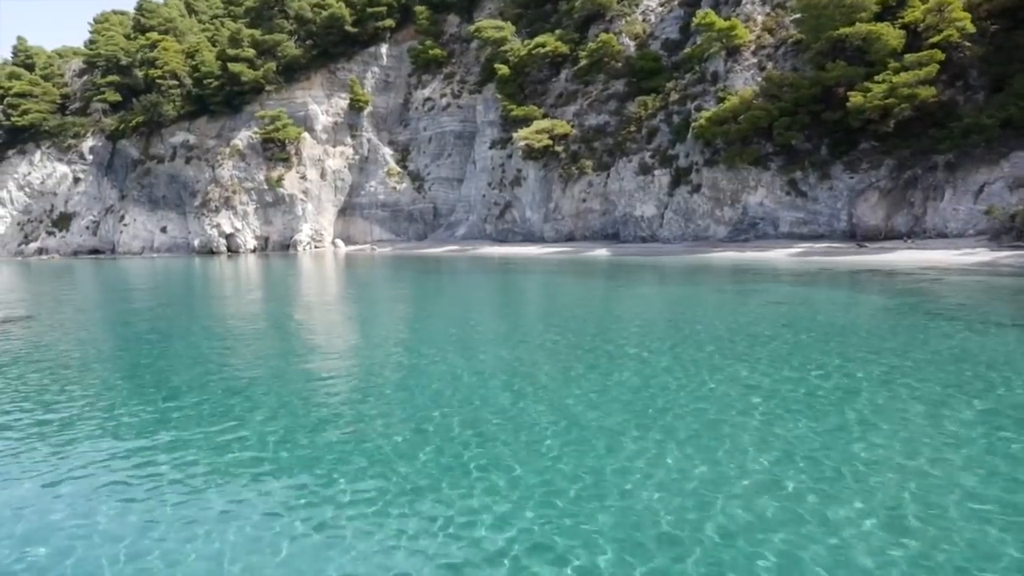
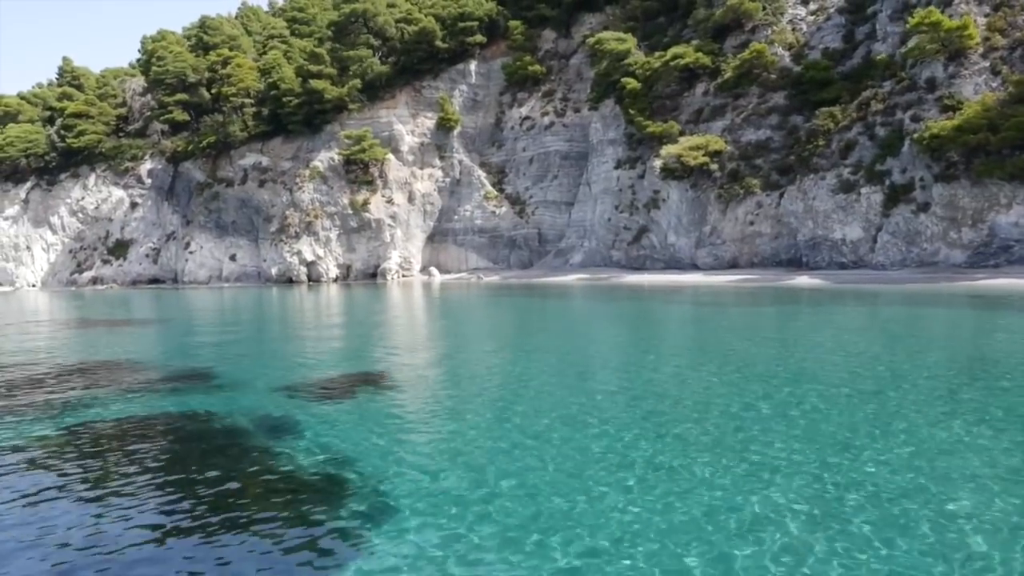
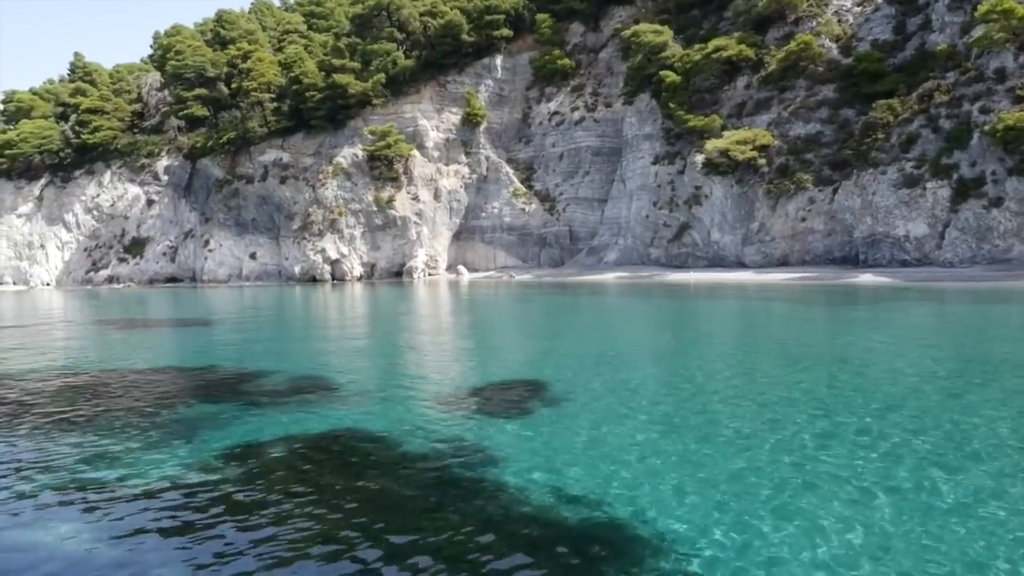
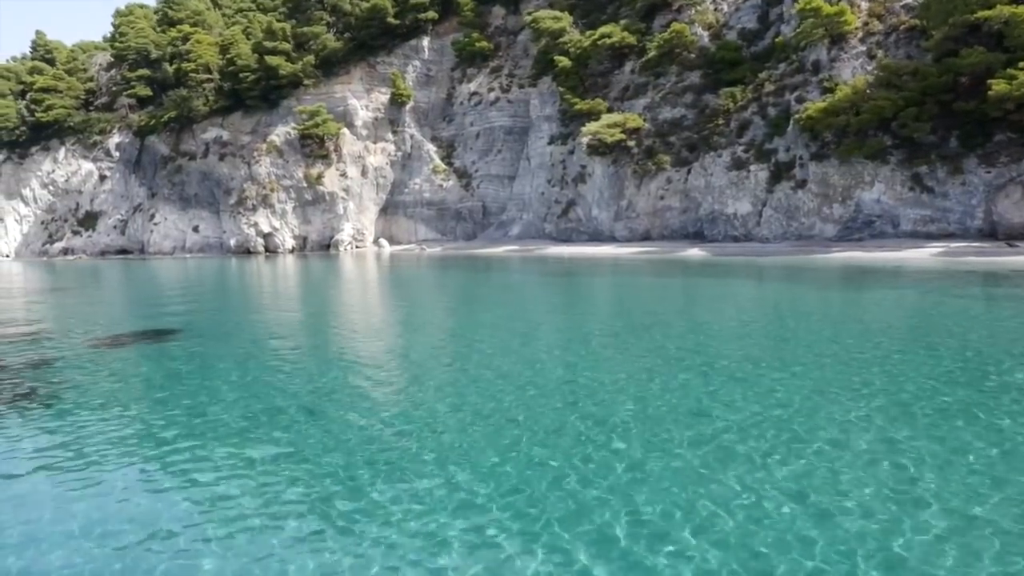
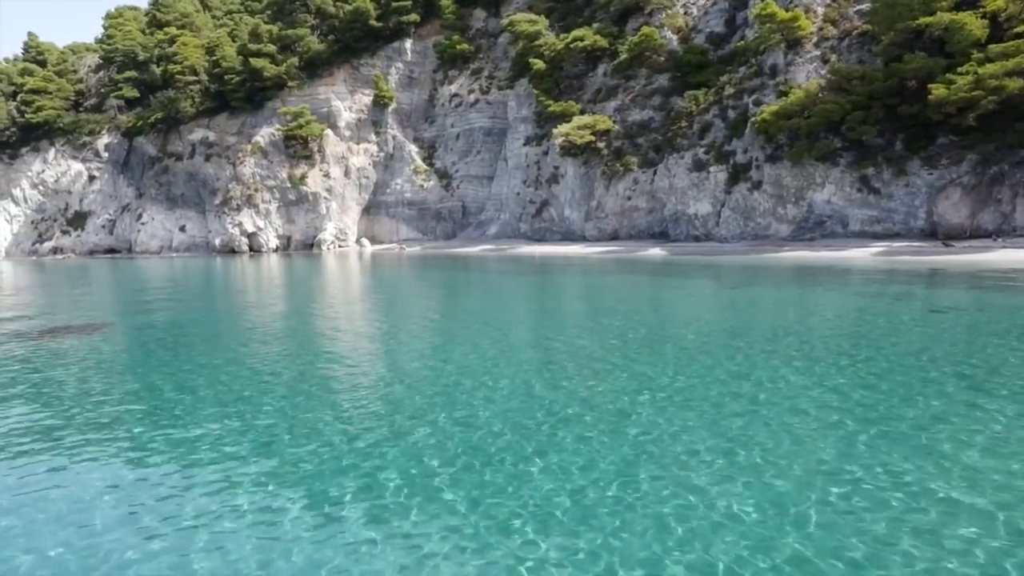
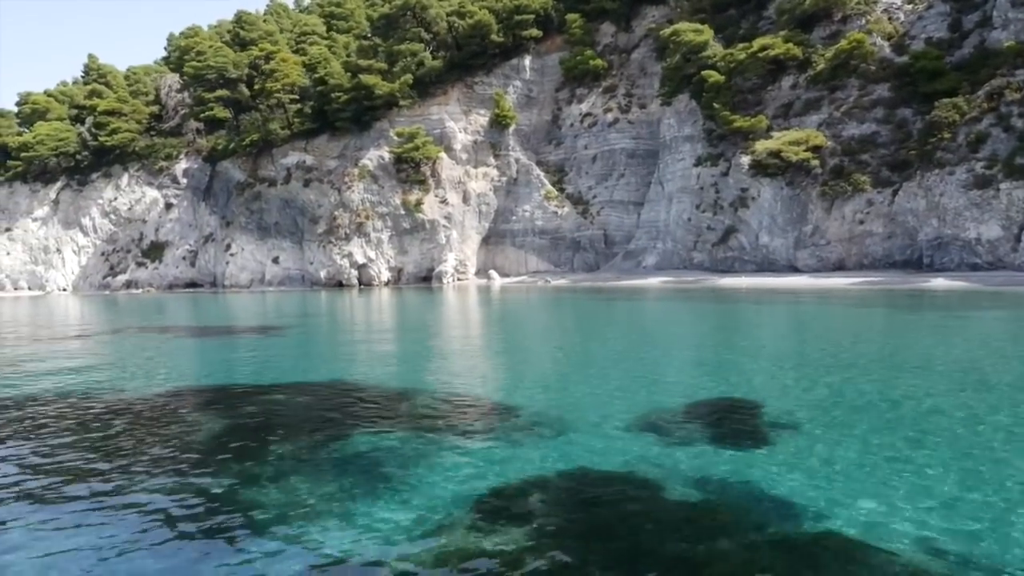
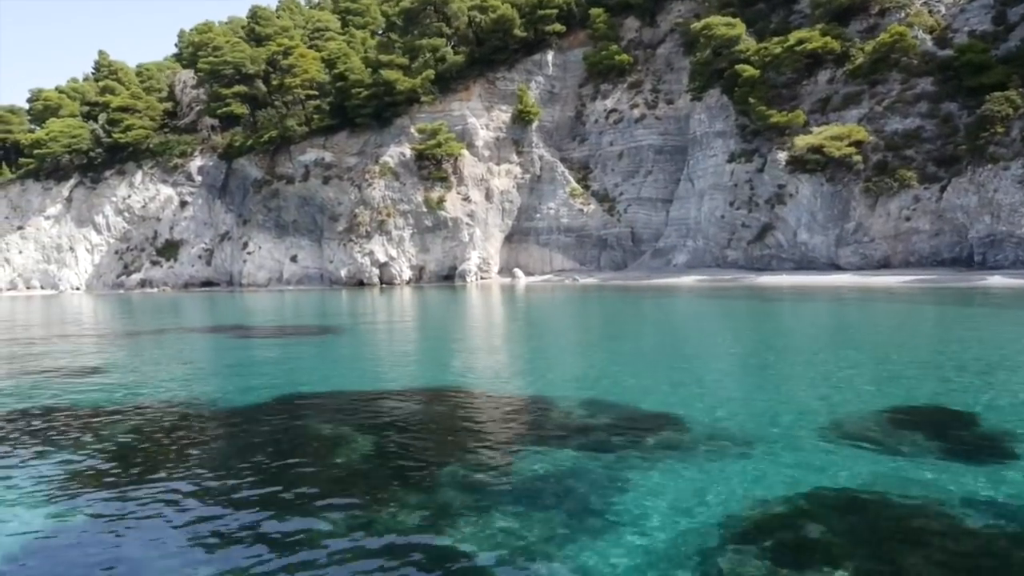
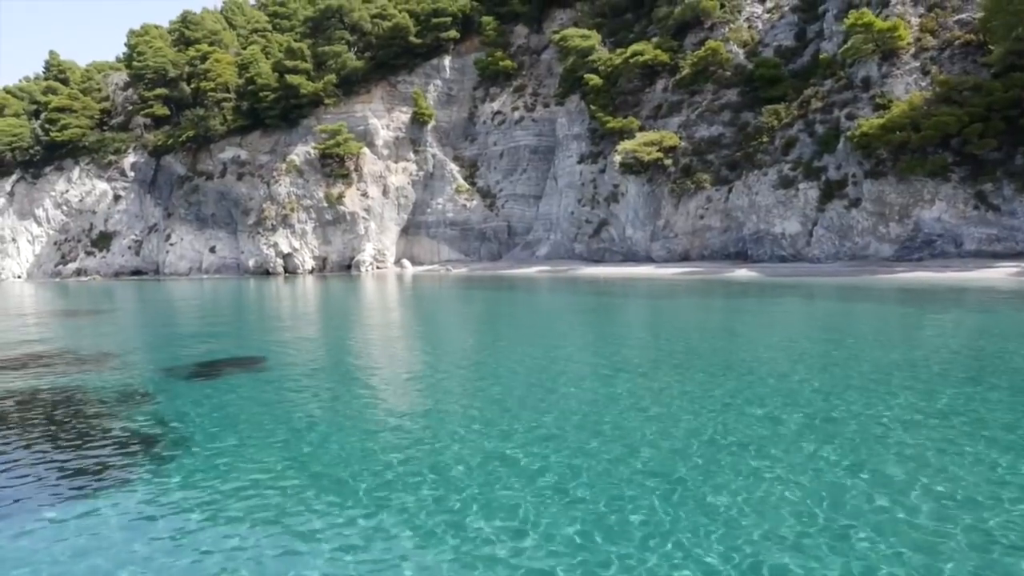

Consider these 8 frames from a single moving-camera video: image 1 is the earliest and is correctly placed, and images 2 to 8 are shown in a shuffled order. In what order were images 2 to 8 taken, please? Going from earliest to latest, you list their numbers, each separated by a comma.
5, 4, 8, 2, 3, 6, 7
